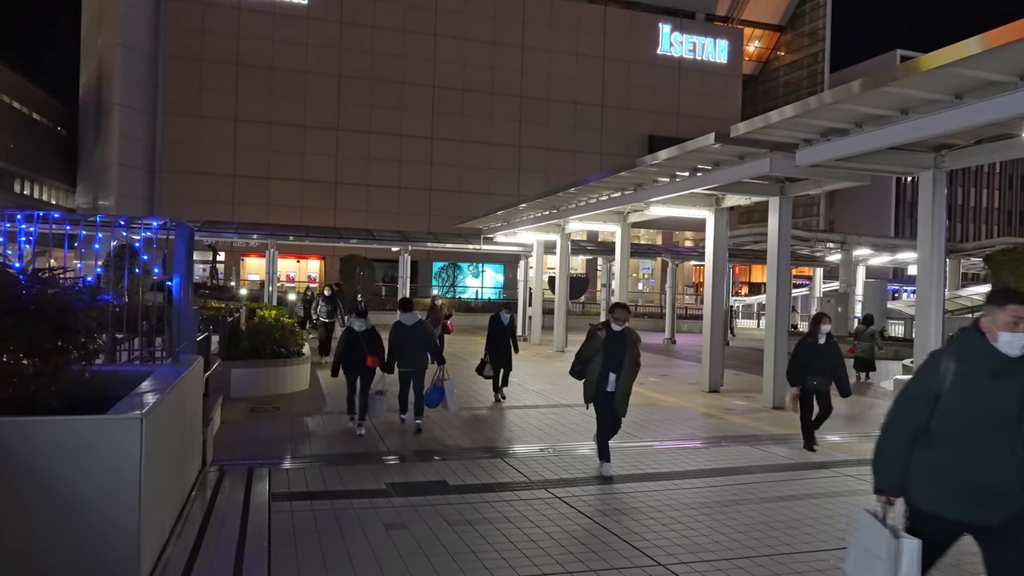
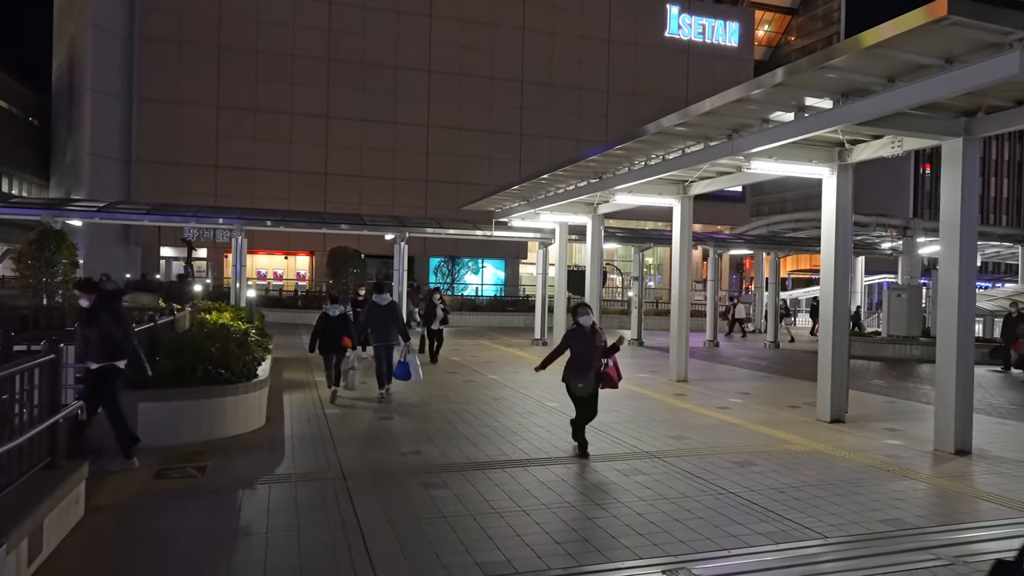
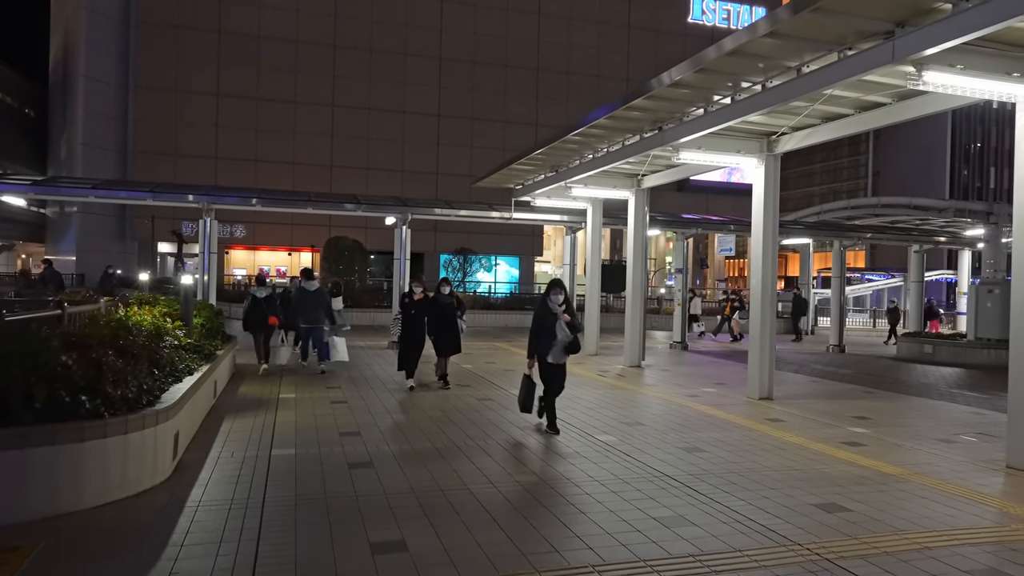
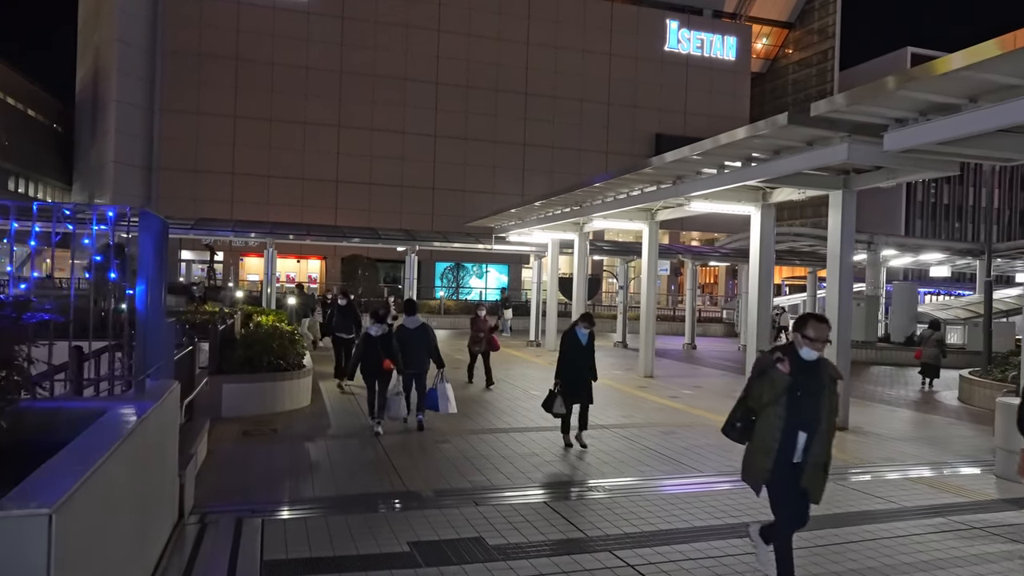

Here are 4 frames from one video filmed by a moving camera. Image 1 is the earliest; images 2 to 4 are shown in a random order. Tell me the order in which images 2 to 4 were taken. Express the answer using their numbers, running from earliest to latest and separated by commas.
4, 2, 3
